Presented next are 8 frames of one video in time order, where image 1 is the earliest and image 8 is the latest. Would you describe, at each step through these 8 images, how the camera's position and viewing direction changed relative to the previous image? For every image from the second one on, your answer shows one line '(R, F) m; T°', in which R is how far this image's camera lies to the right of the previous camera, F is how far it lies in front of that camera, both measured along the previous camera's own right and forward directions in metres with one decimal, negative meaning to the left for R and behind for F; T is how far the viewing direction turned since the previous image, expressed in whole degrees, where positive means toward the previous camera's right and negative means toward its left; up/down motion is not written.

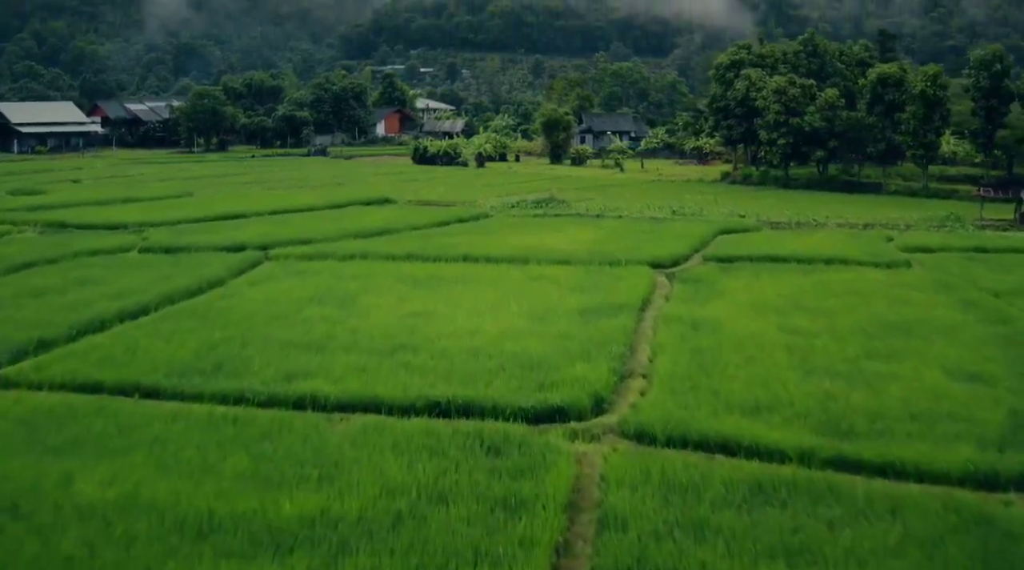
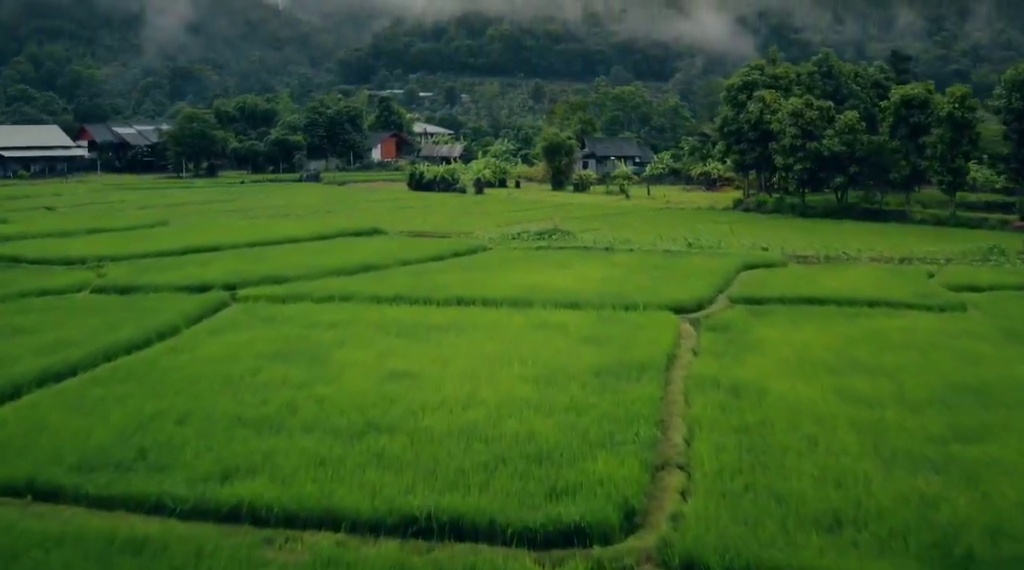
(0.0, +2.3) m; 0°
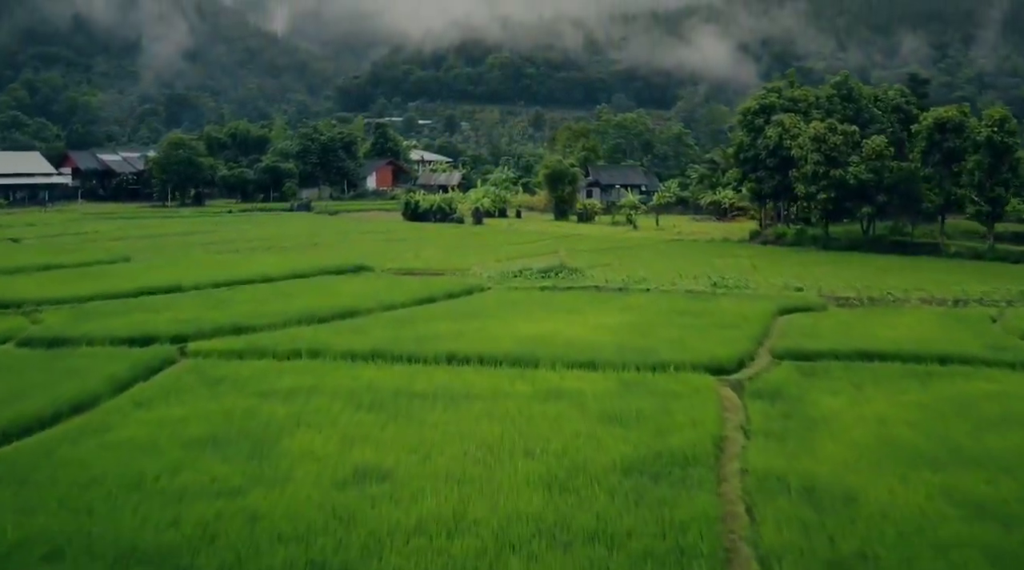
(0.0, +2.7) m; 0°
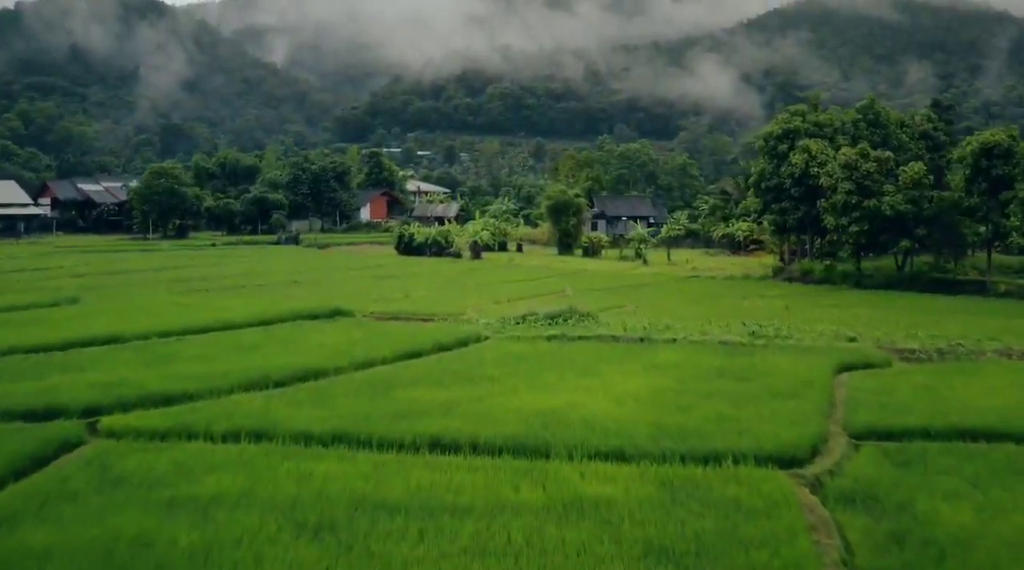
(0.0, +3.1) m; 0°
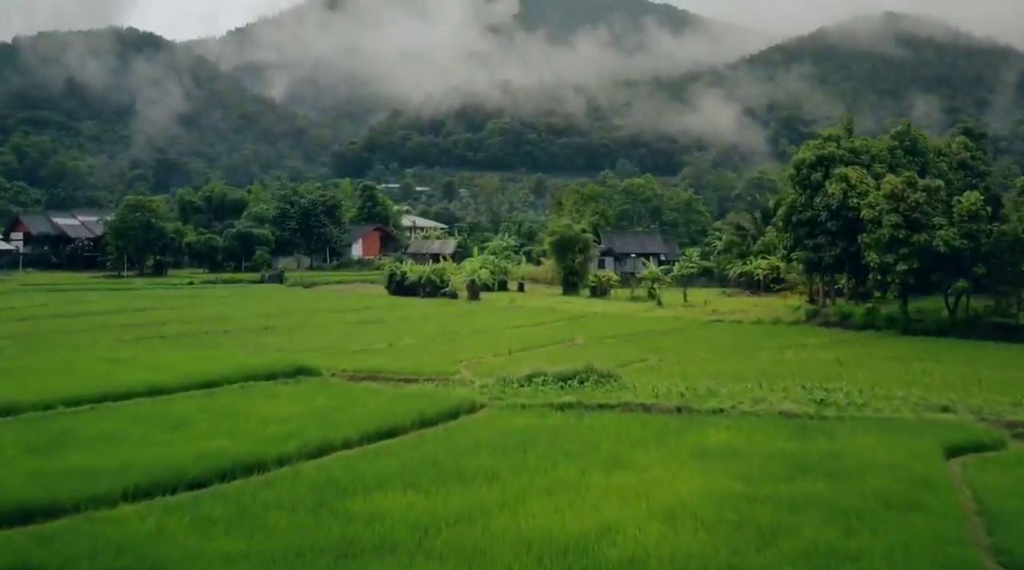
(-0.1, +3.6) m; 0°
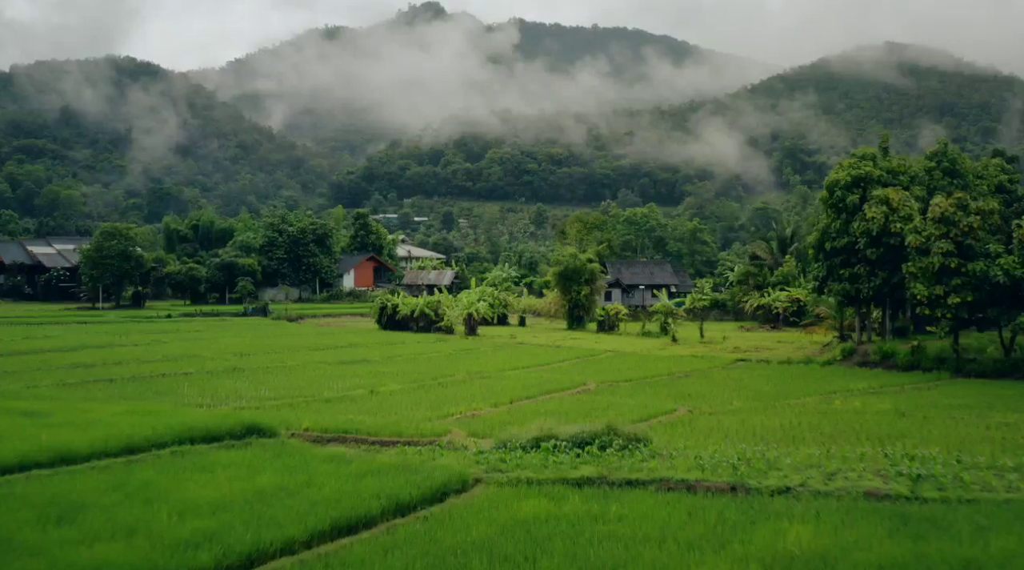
(0.0, +3.0) m; 0°
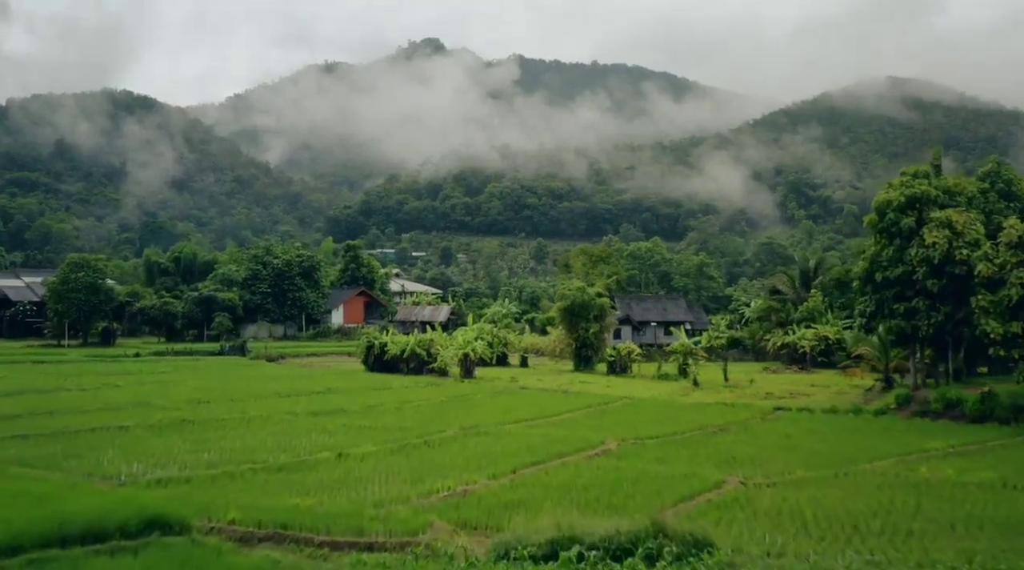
(-0.1, +3.5) m; 0°
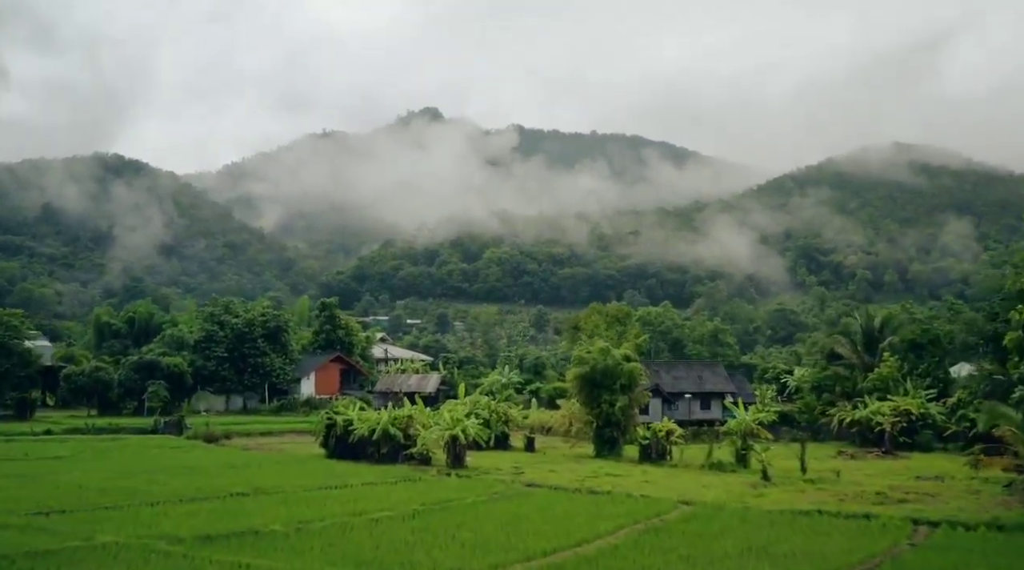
(-0.1, +7.3) m; 0°
